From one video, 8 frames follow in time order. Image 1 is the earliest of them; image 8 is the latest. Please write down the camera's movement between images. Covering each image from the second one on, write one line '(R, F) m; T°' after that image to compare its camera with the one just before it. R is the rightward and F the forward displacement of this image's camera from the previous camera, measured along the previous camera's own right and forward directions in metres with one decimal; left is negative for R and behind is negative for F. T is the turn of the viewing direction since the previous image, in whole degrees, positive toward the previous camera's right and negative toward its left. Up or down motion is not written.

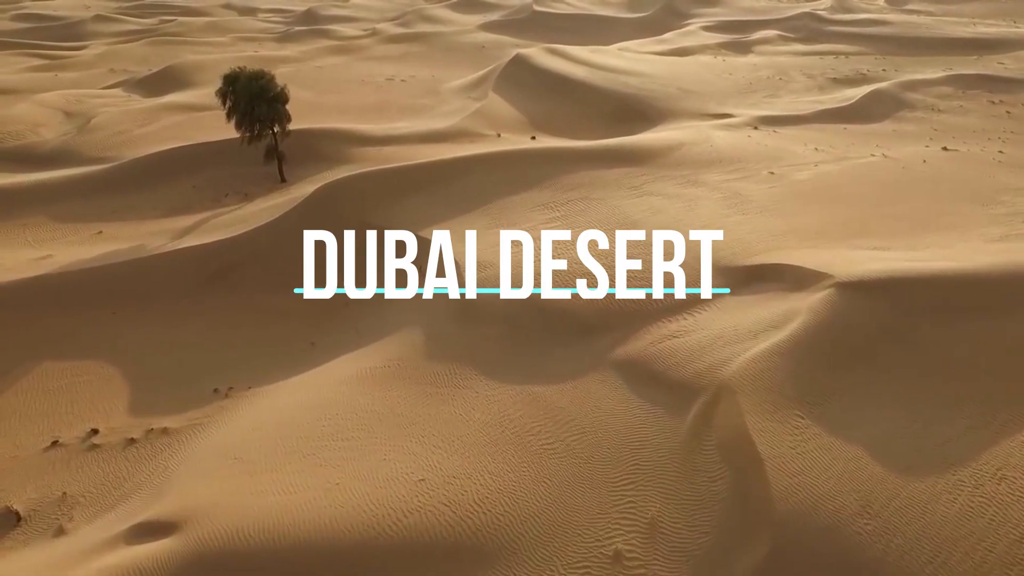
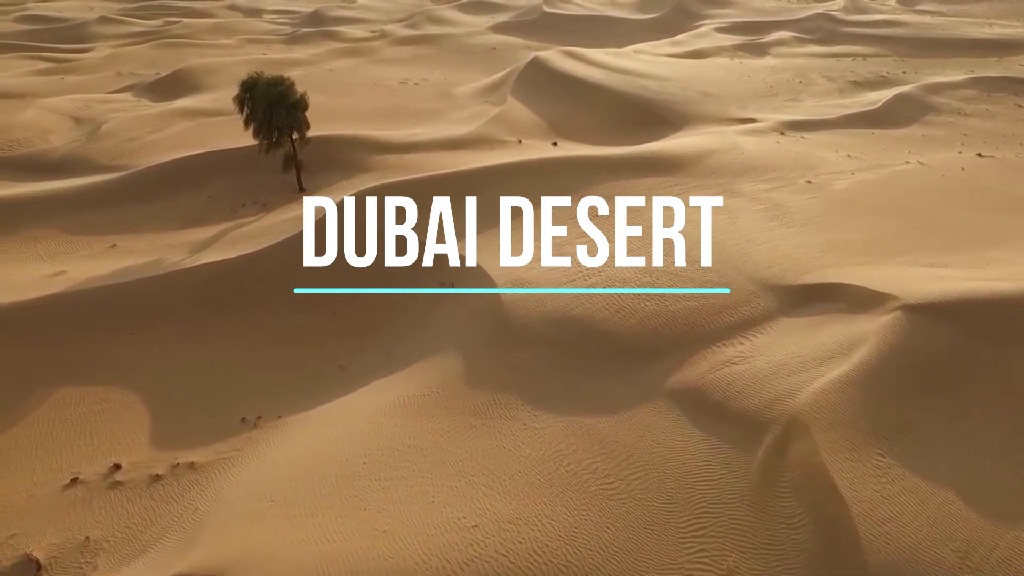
(-0.7, +0.6) m; 0°
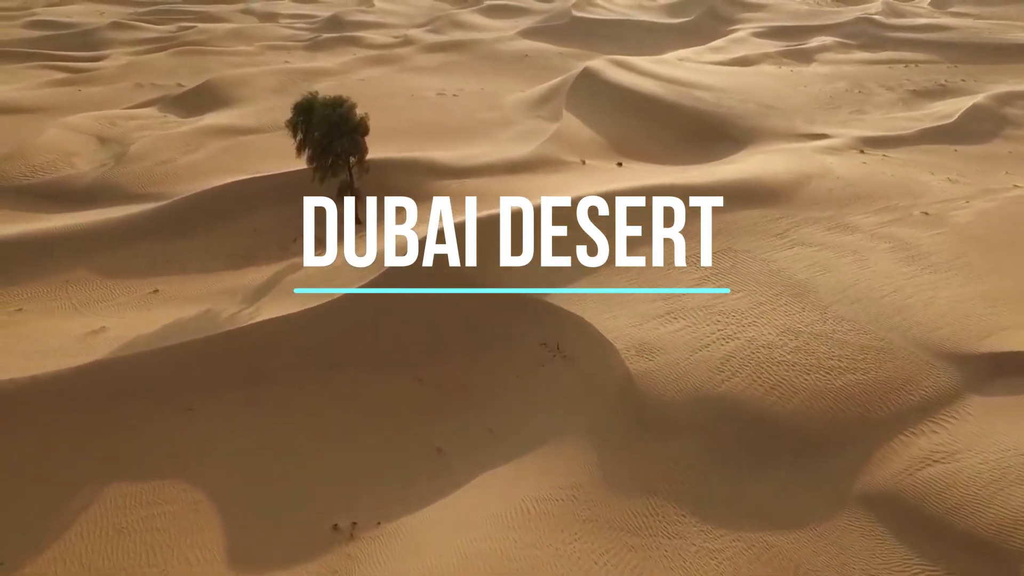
(-2.0, +1.8) m; 0°
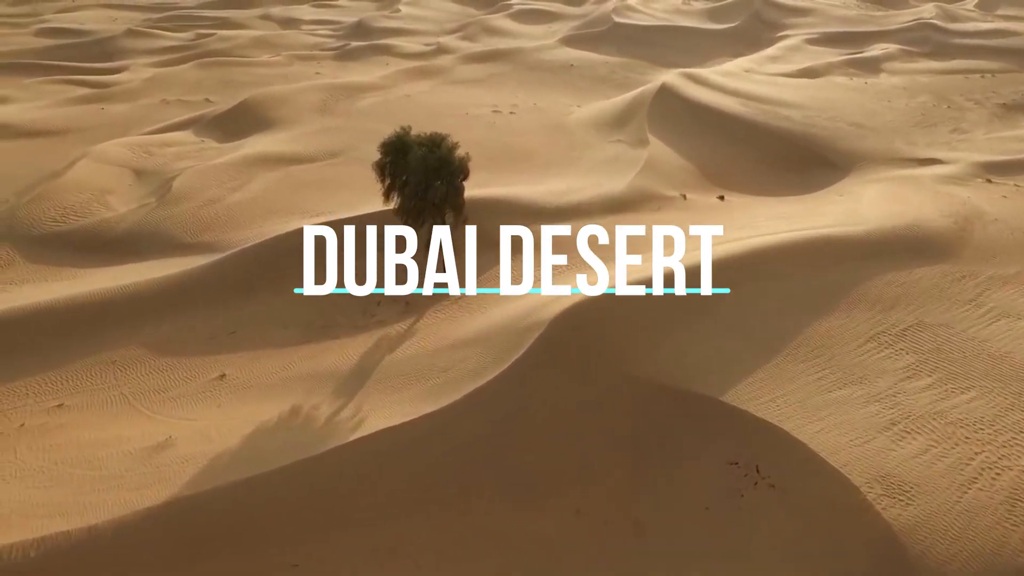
(-2.5, +2.4) m; 0°
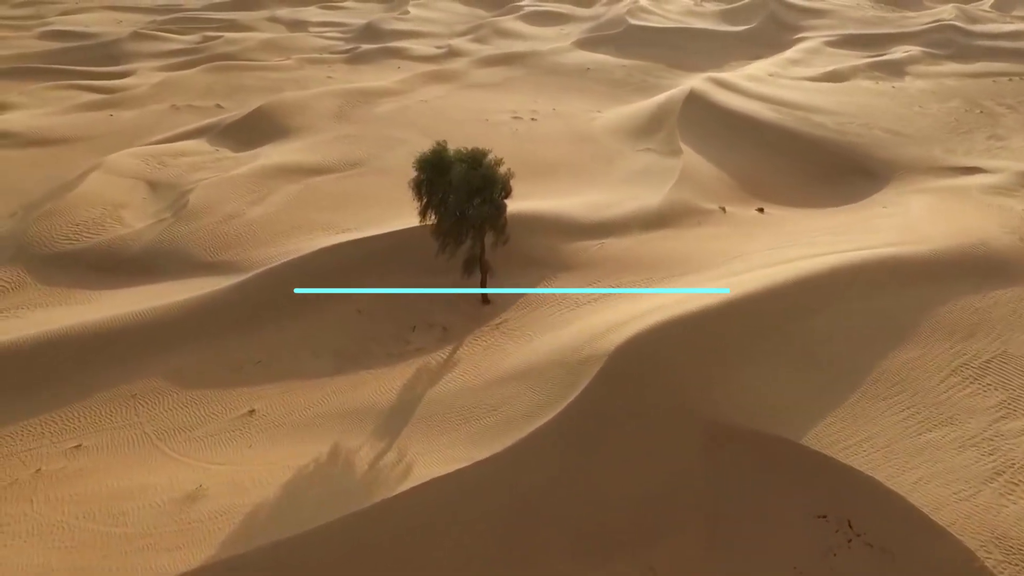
(-0.8, +0.8) m; 0°
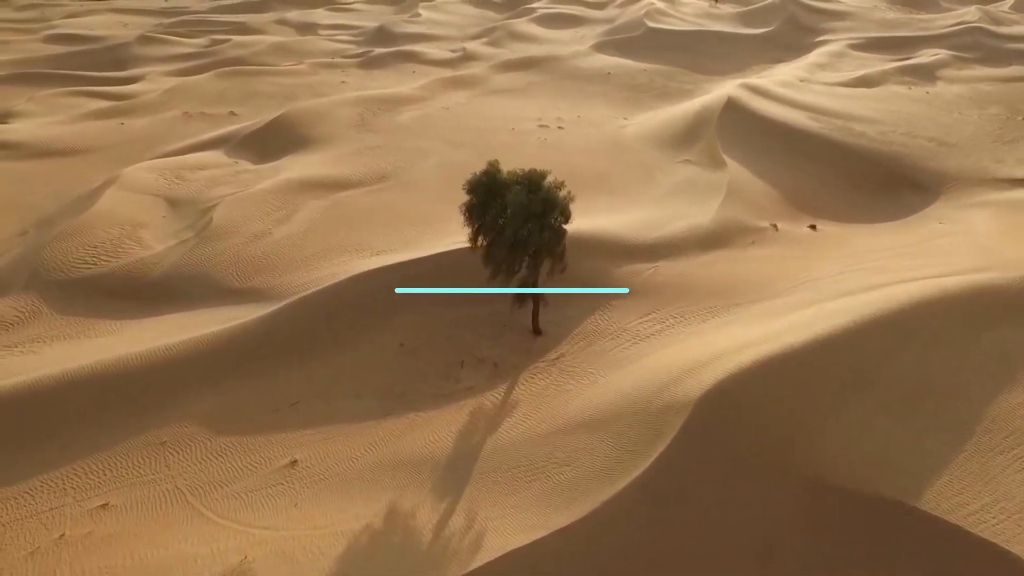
(-1.0, +0.9) m; 0°
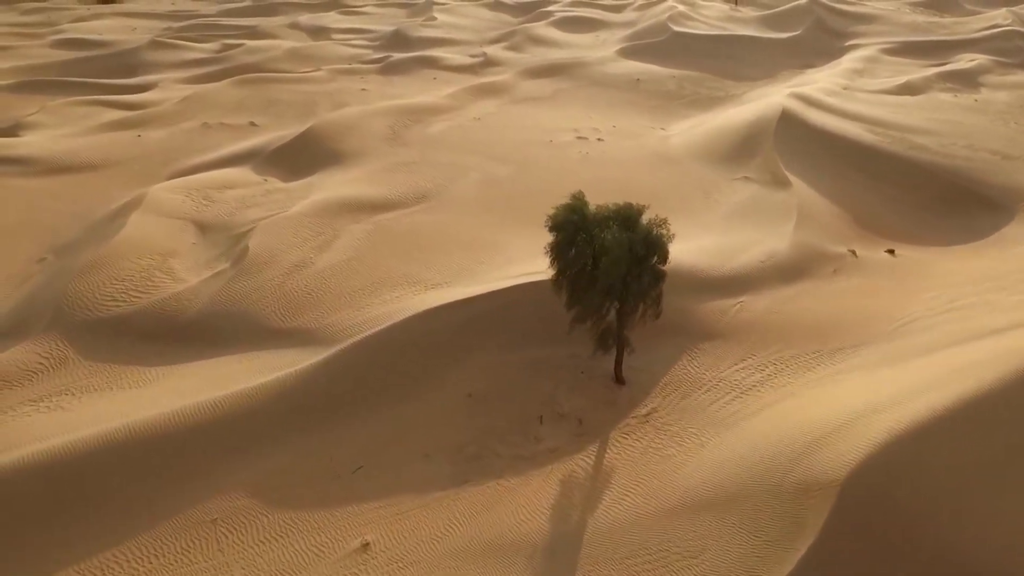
(-1.3, +1.2) m; 0°
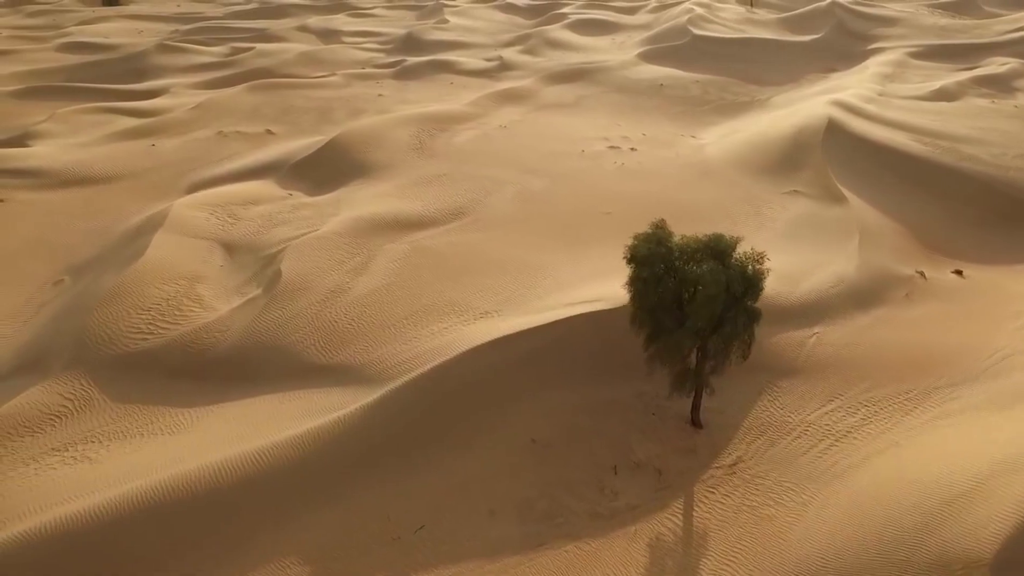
(-1.0, +0.9) m; 0°
